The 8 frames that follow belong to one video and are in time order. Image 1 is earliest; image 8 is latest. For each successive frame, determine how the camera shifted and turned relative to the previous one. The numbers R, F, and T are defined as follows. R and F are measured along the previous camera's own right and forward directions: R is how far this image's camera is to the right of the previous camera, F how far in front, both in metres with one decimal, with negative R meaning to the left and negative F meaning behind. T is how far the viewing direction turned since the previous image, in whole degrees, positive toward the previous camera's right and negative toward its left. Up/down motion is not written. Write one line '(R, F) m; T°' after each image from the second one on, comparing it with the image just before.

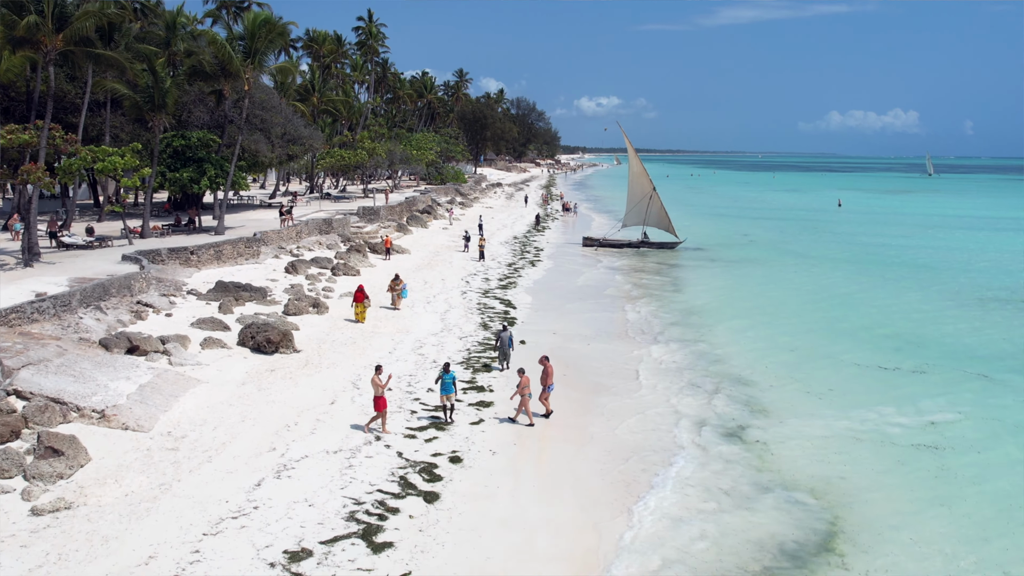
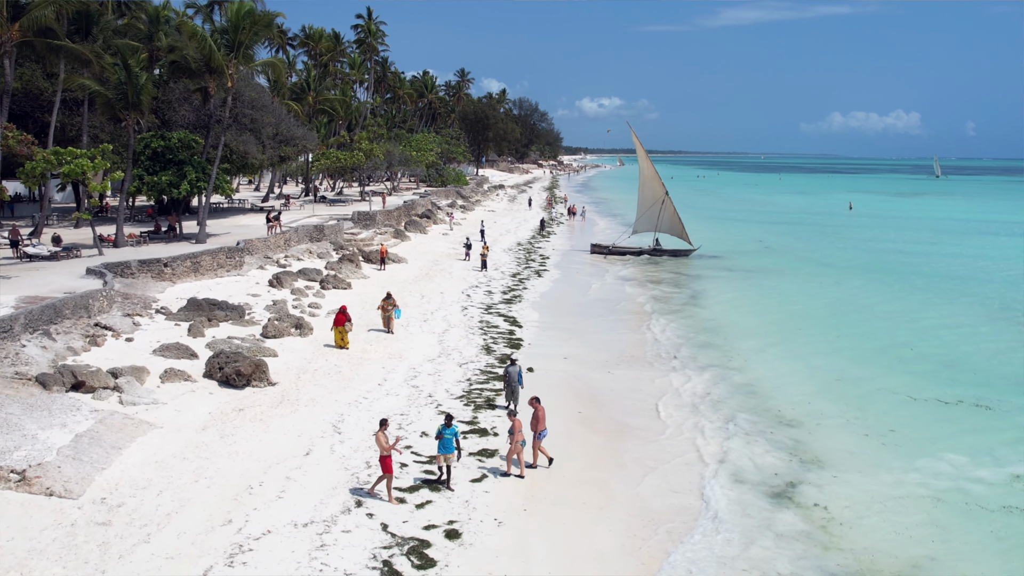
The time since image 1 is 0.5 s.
(-0.1, +2.2) m; 0°
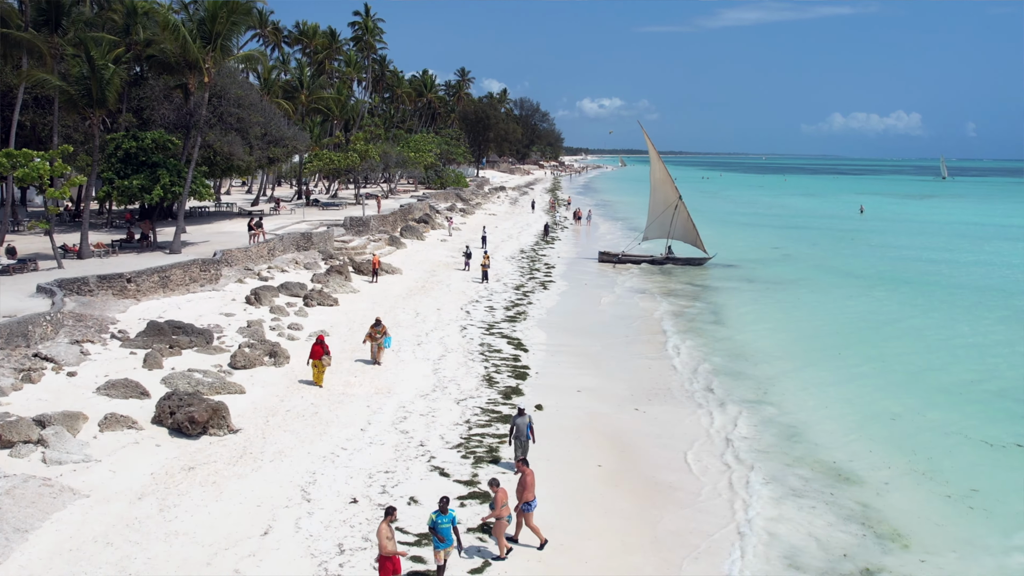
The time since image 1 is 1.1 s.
(-0.1, +2.3) m; 0°
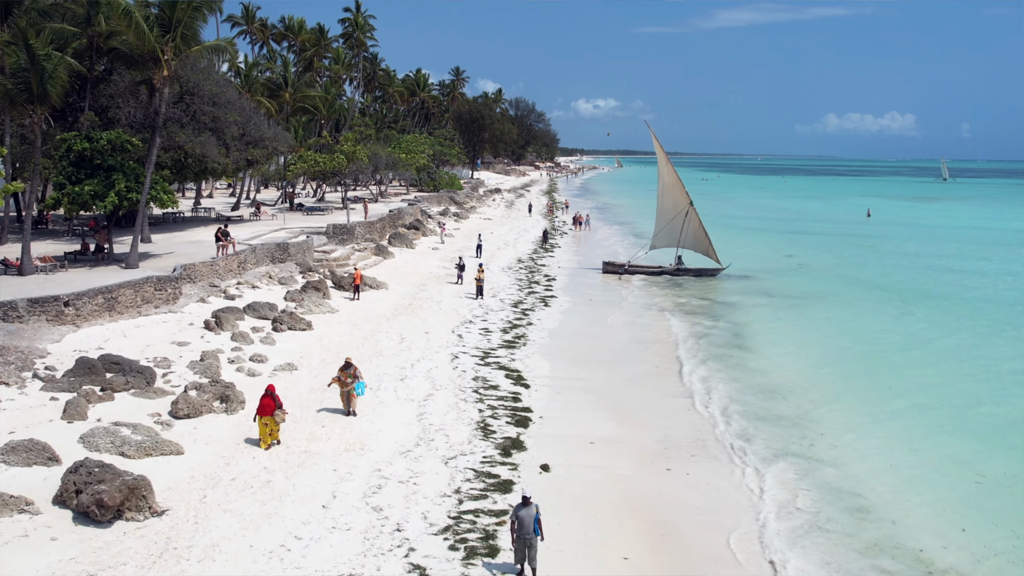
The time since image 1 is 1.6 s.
(-0.1, +2.6) m; 0°
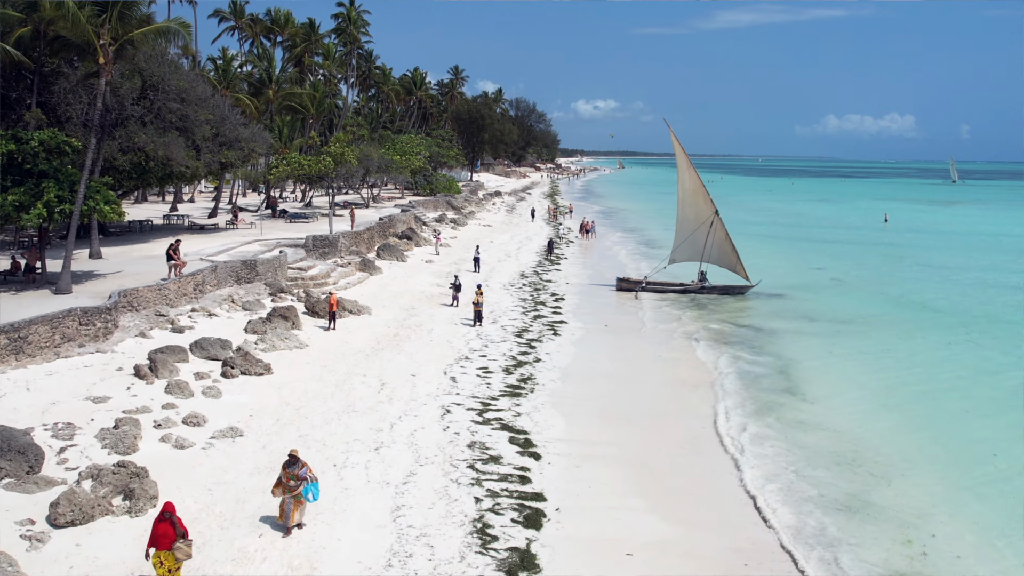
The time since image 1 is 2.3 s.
(-0.1, +3.5) m; 0°
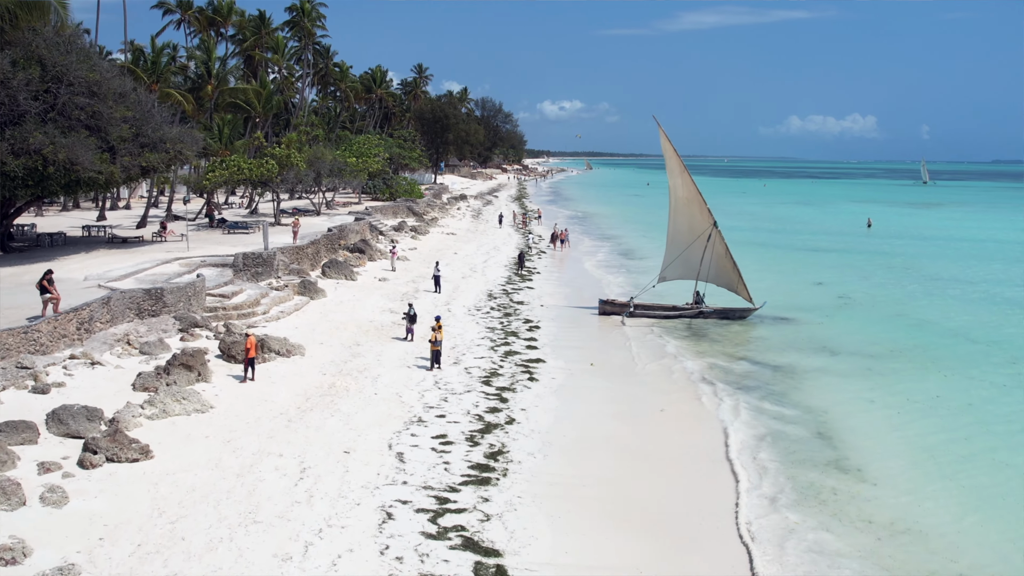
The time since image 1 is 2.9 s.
(0.0, +4.0) m; +2°
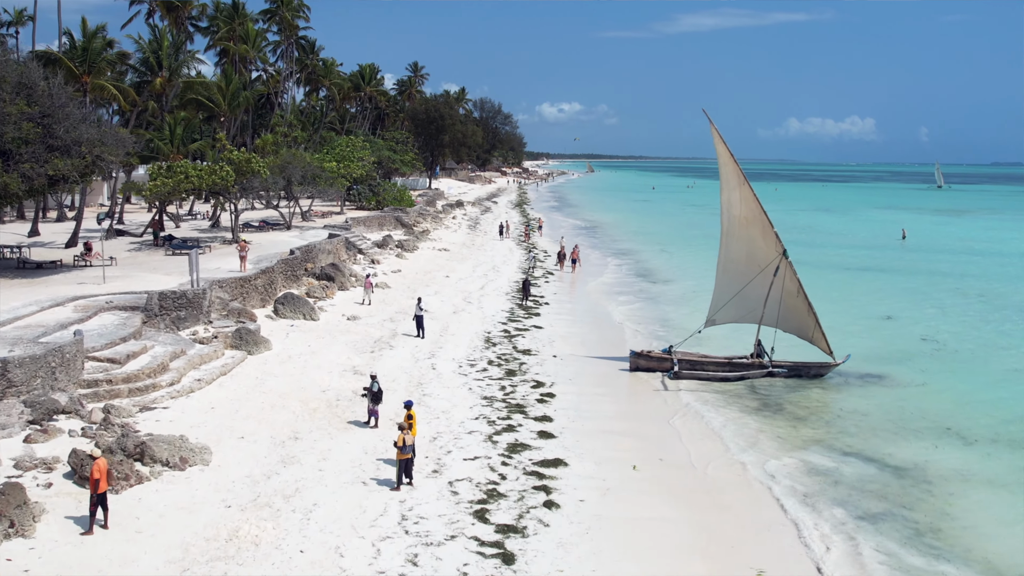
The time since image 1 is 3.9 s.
(-0.1, +5.8) m; 0°
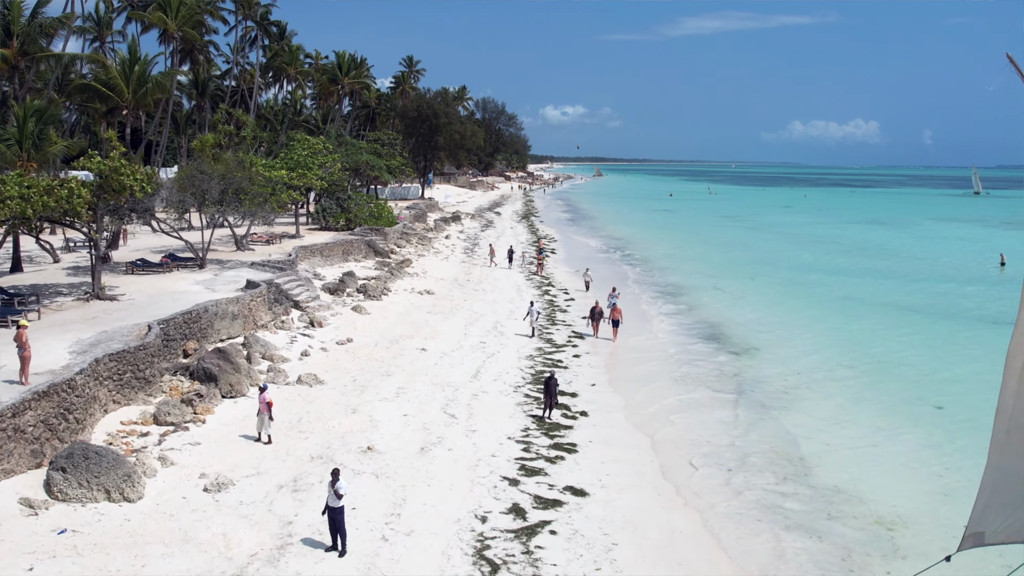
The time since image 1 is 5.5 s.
(-0.2, +11.0) m; 0°
